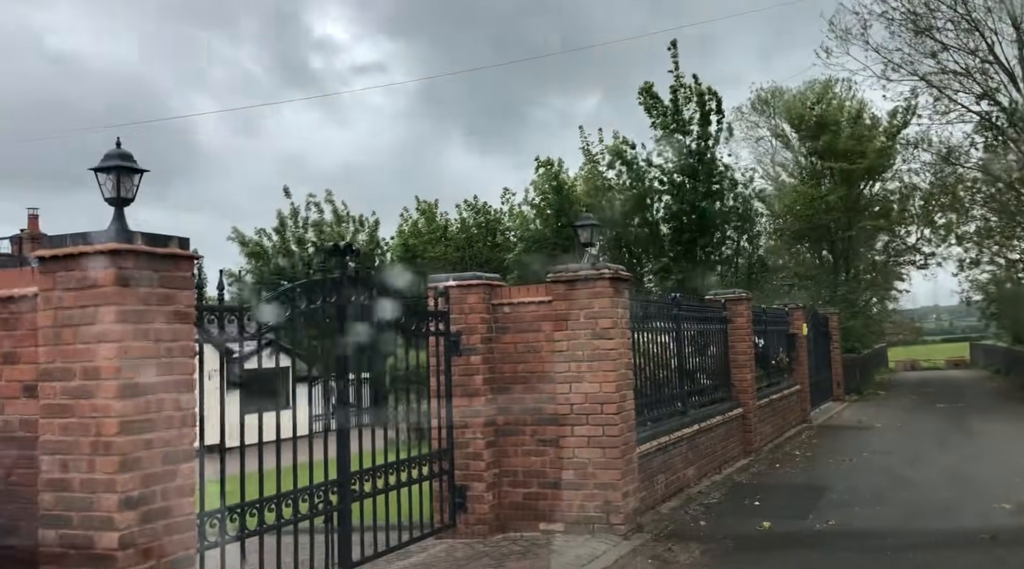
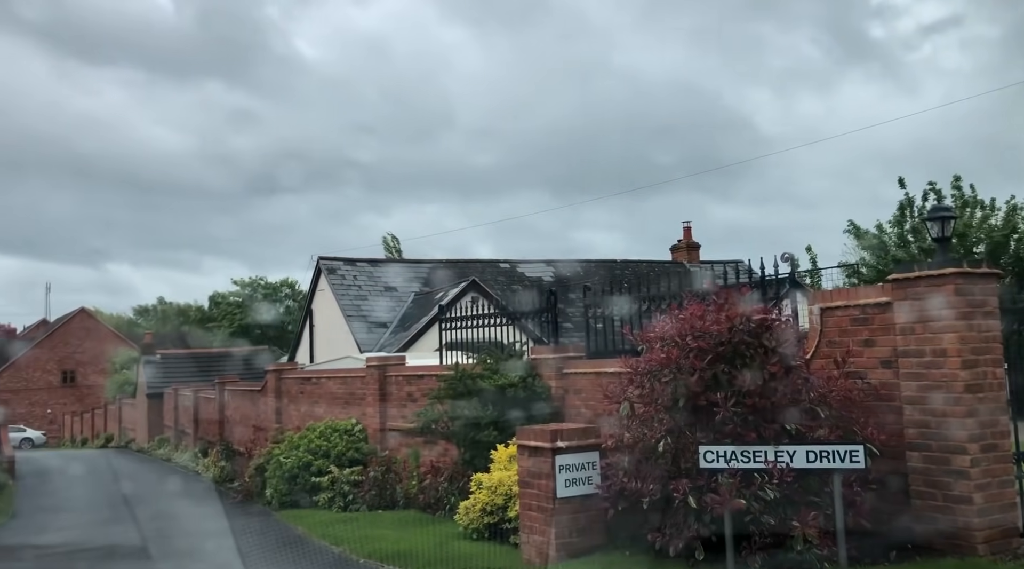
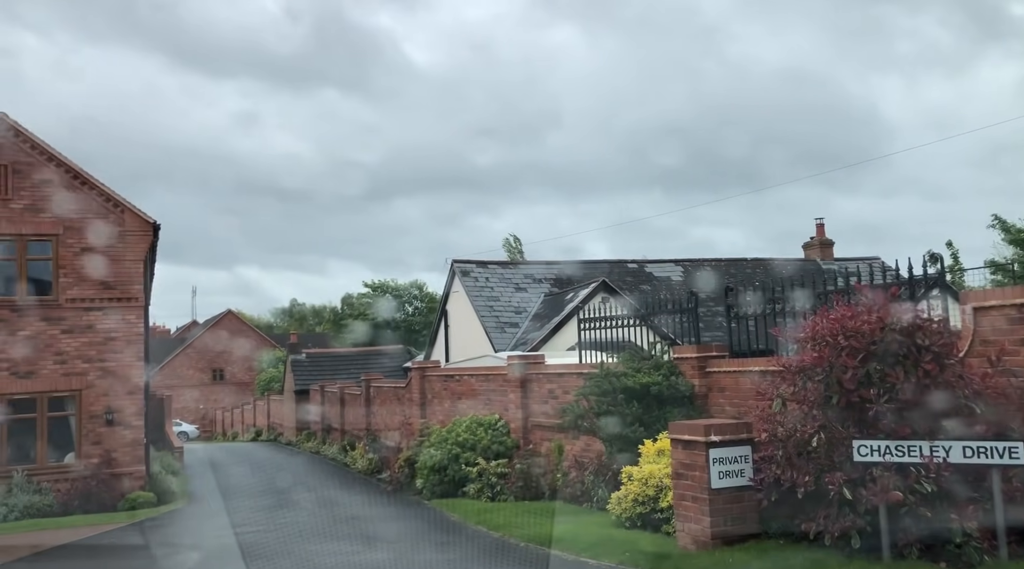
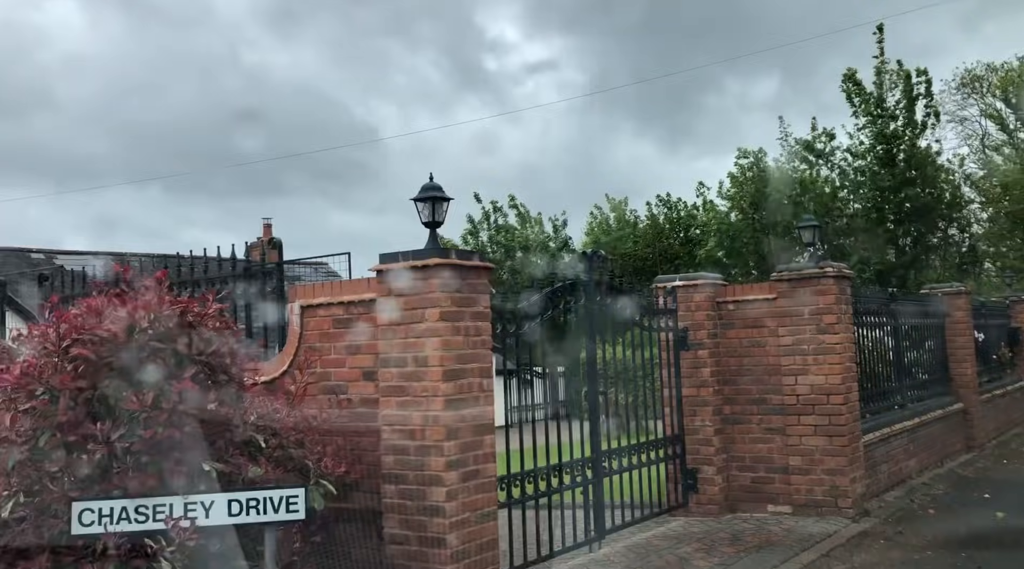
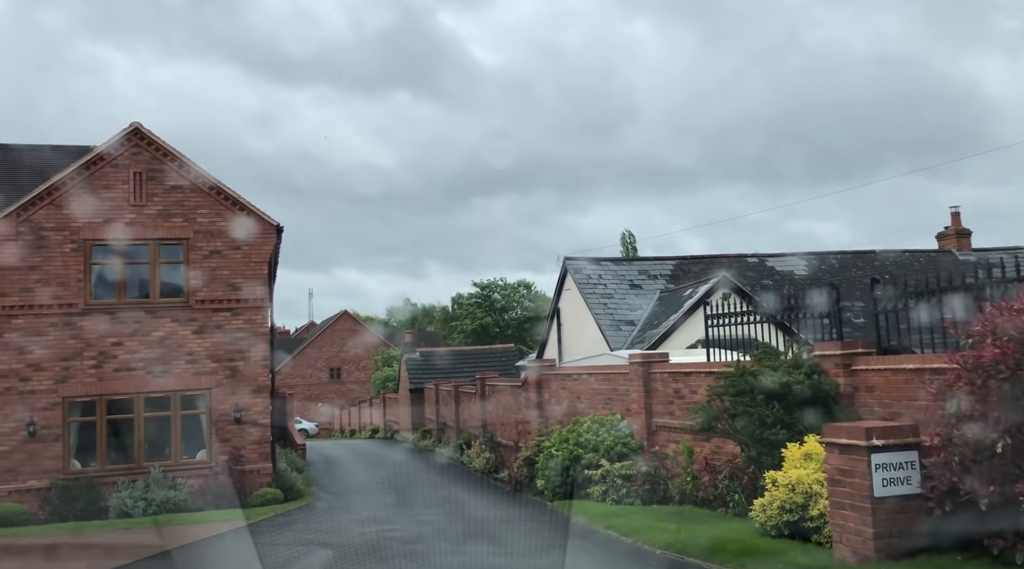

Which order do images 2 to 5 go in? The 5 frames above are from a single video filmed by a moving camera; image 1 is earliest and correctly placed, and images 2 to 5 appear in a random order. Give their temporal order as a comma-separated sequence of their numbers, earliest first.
4, 2, 3, 5
